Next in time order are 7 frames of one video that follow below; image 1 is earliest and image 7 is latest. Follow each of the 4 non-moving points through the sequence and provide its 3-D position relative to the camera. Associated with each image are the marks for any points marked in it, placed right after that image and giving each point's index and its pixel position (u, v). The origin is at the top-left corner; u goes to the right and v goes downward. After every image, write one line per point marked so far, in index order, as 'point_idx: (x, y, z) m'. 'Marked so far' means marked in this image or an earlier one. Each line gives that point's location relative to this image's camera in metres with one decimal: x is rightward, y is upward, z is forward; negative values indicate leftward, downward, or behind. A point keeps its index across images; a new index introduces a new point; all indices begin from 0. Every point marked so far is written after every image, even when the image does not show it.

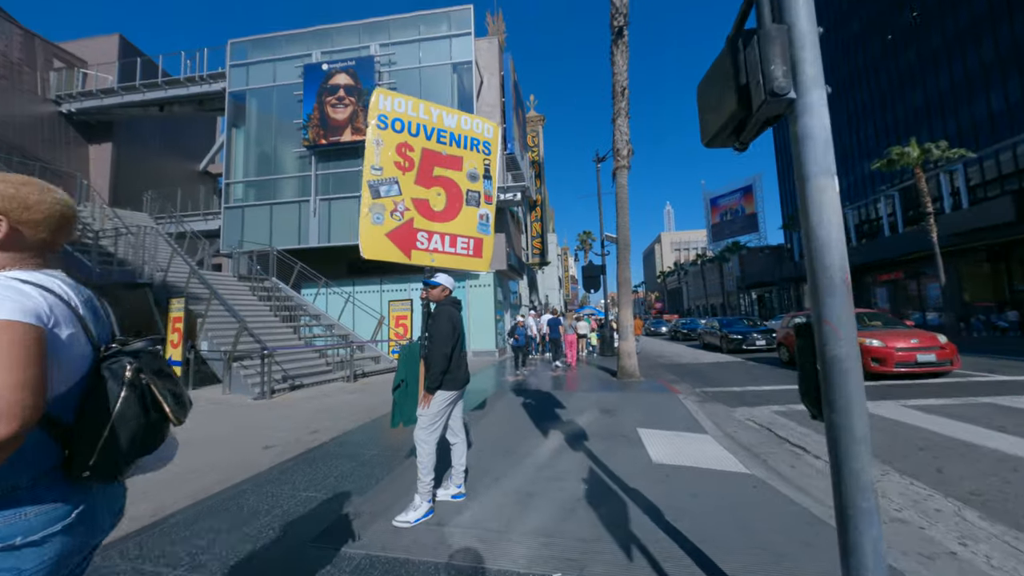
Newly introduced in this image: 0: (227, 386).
0: (-7.8, -2.7, +9.6) m
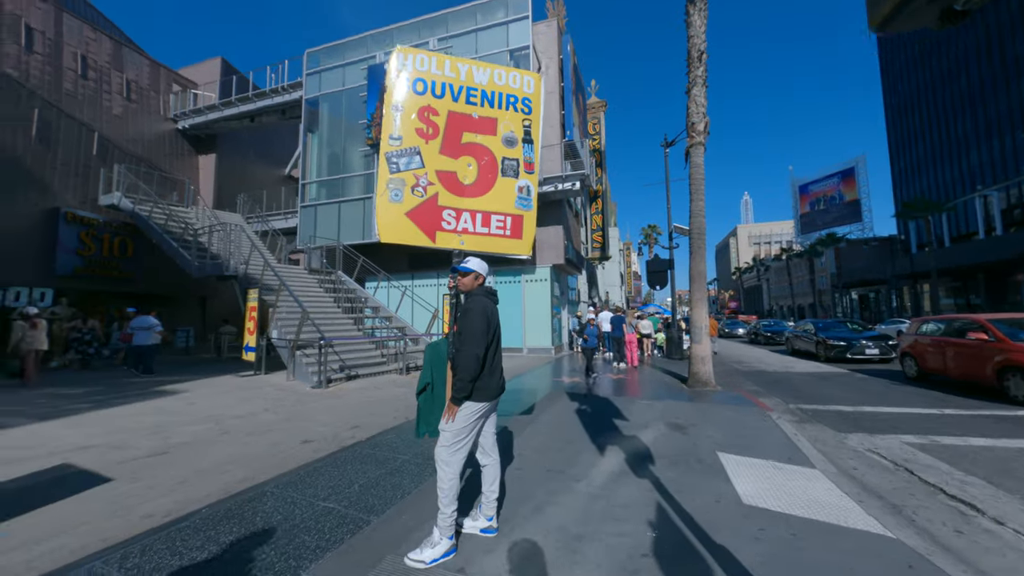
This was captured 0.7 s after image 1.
0: (-6.3, -2.4, +10.0) m
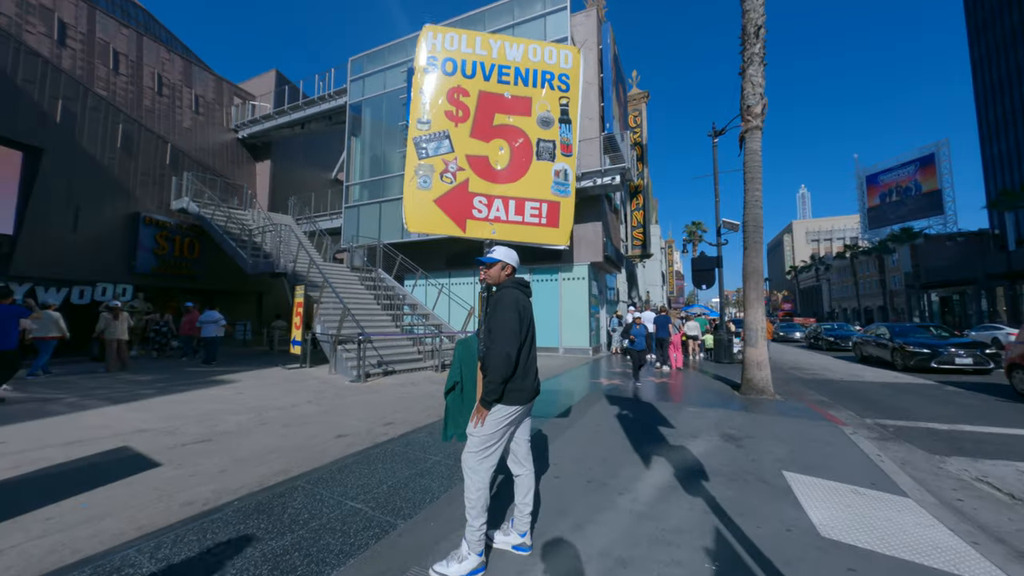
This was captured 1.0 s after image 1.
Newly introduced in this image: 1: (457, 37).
0: (-5.3, -2.3, +10.3) m
1: (-1.7, +7.9, +11.4) m
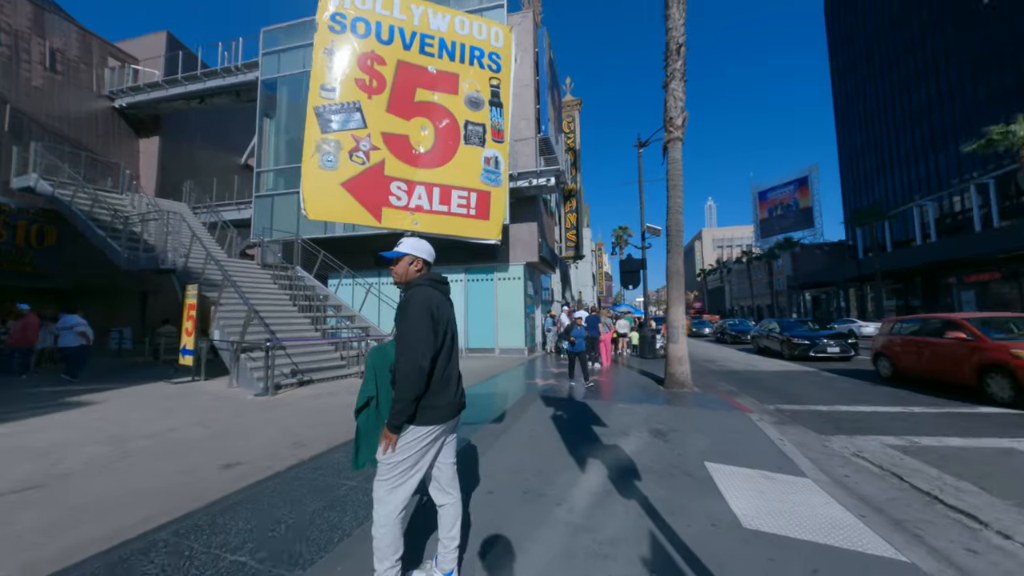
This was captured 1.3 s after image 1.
0: (-7.1, -2.3, +8.9) m
1: (-3.7, +7.9, +10.6) m
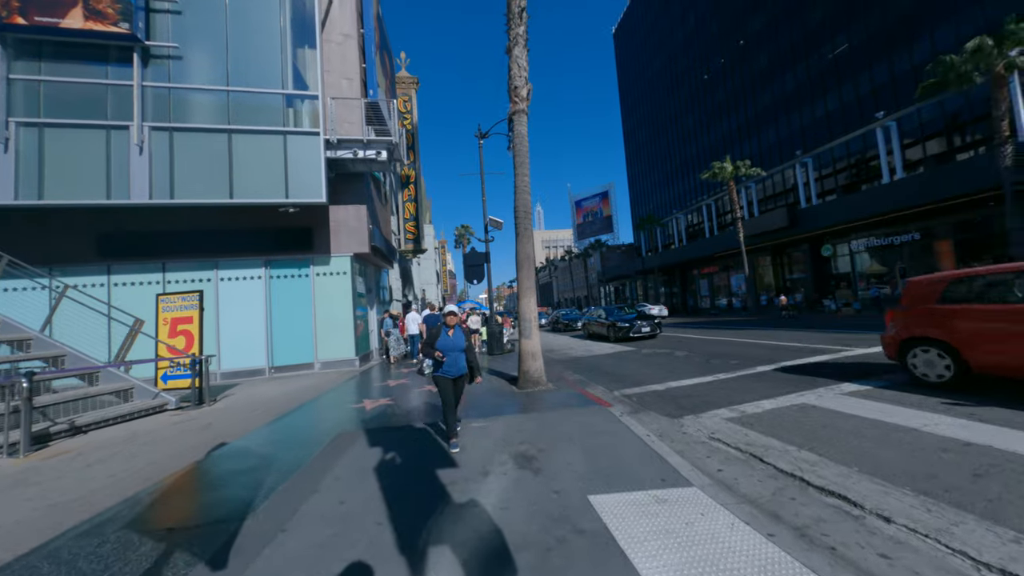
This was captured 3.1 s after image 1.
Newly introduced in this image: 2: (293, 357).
0: (-9.8, -2.4, +3.2) m
1: (-7.7, +7.9, +6.1) m
2: (-8.2, -2.6, +13.0) m
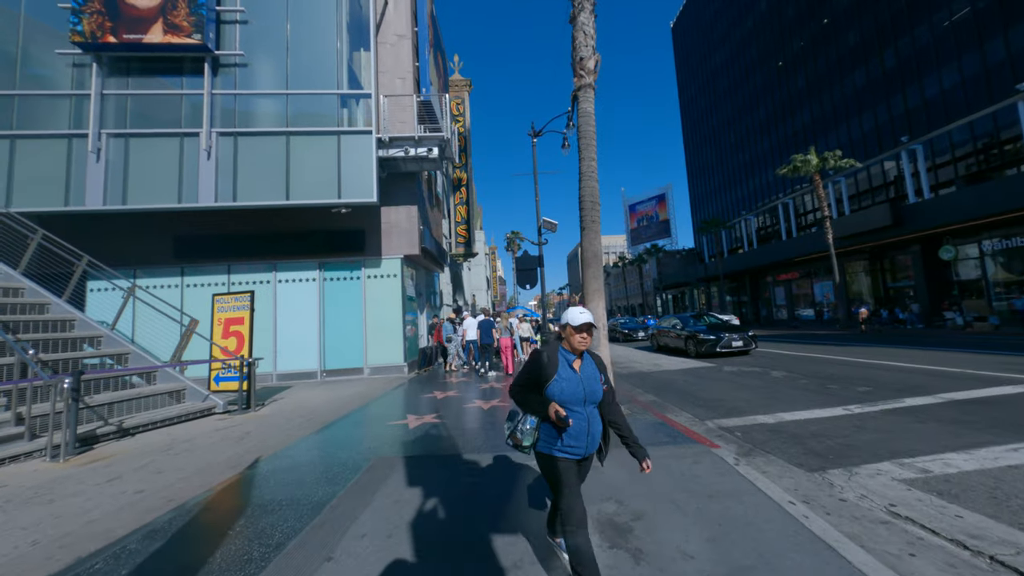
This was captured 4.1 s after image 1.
0: (-9.1, -2.3, +3.3) m
1: (-6.6, +8.0, +6.1) m
2: (-6.2, -2.7, +12.8) m
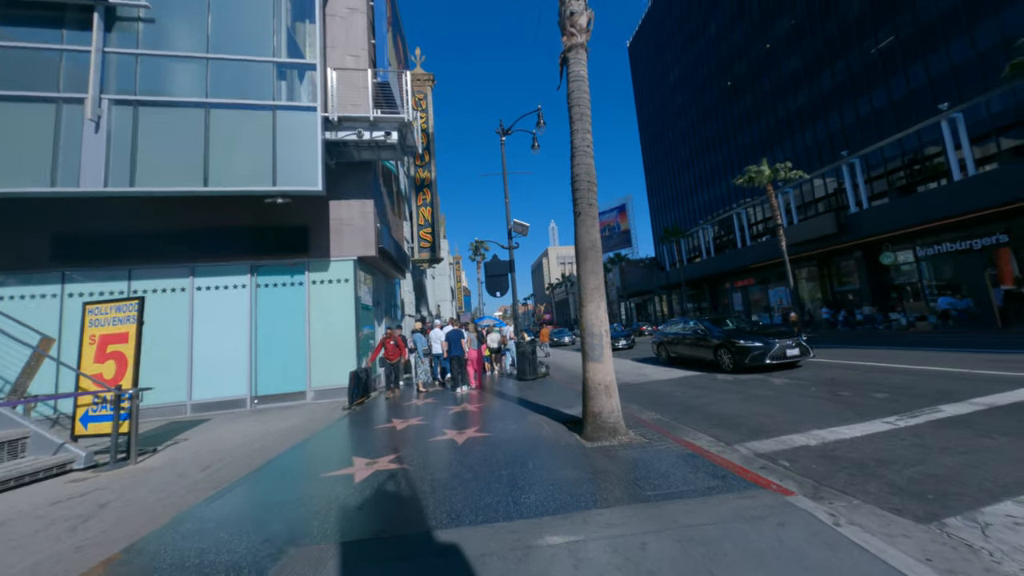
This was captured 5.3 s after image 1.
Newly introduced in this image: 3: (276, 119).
0: (-8.9, -2.2, +0.8) m
1: (-6.8, +7.9, +4.2) m
2: (-7.0, -2.9, +10.6) m
3: (-6.5, +4.7, +9.7) m
